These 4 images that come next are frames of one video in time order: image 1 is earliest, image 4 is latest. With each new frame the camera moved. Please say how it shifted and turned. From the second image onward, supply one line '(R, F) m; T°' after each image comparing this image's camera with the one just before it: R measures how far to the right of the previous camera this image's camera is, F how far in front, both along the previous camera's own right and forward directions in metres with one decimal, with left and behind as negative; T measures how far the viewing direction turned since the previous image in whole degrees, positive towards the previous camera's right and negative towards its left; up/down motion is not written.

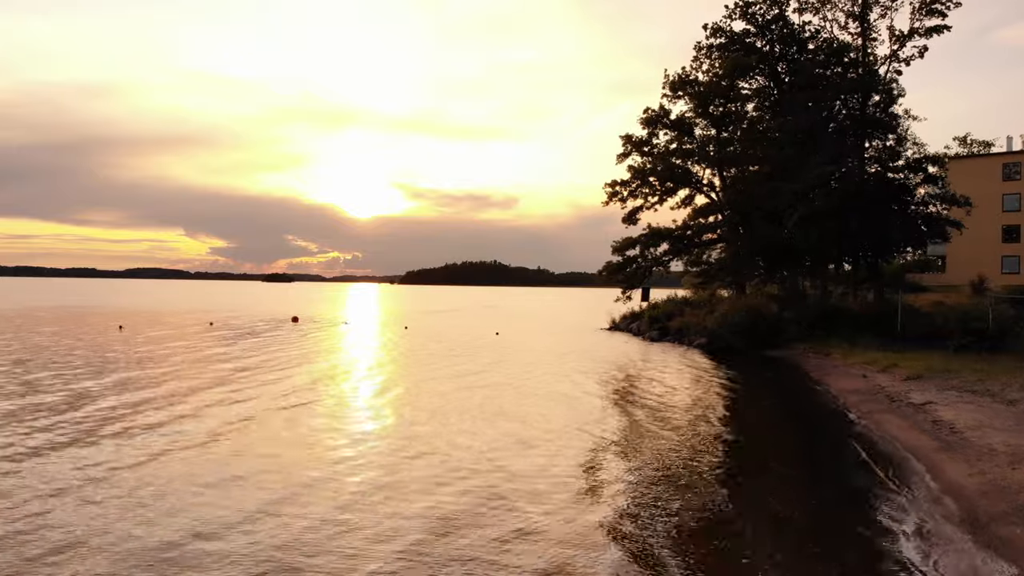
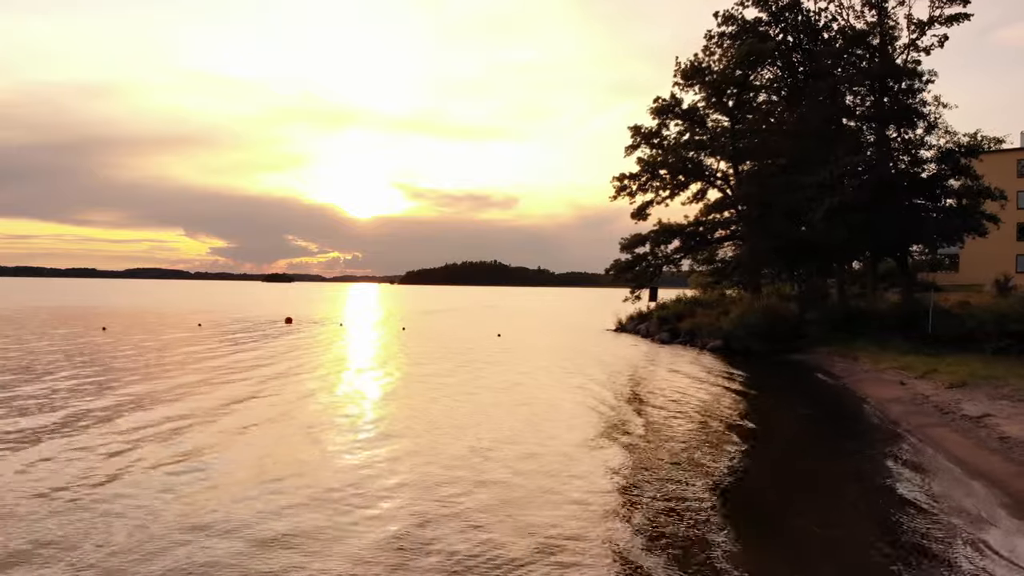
(-0.1, +1.9) m; 0°
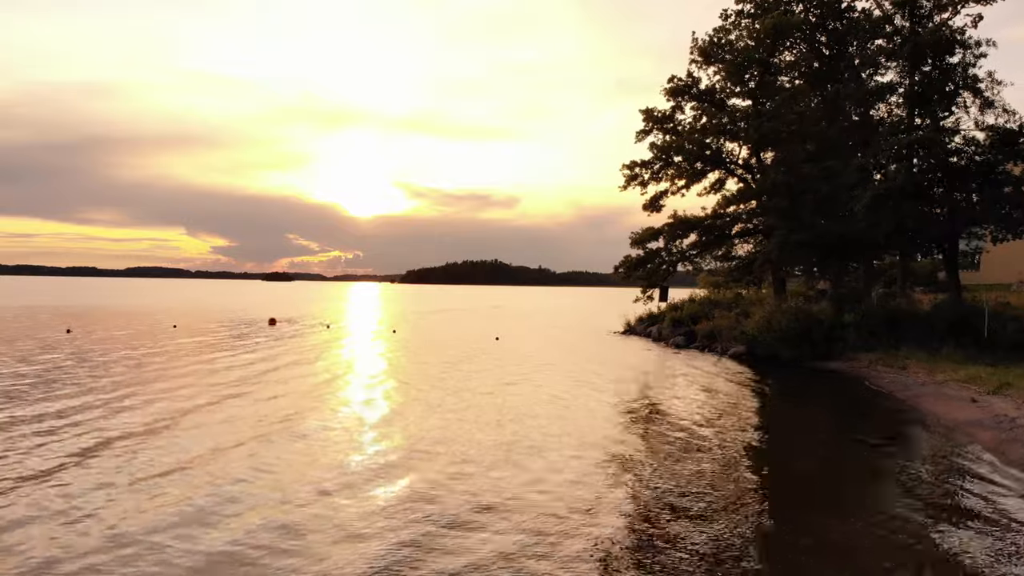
(0.0, +3.2) m; 0°
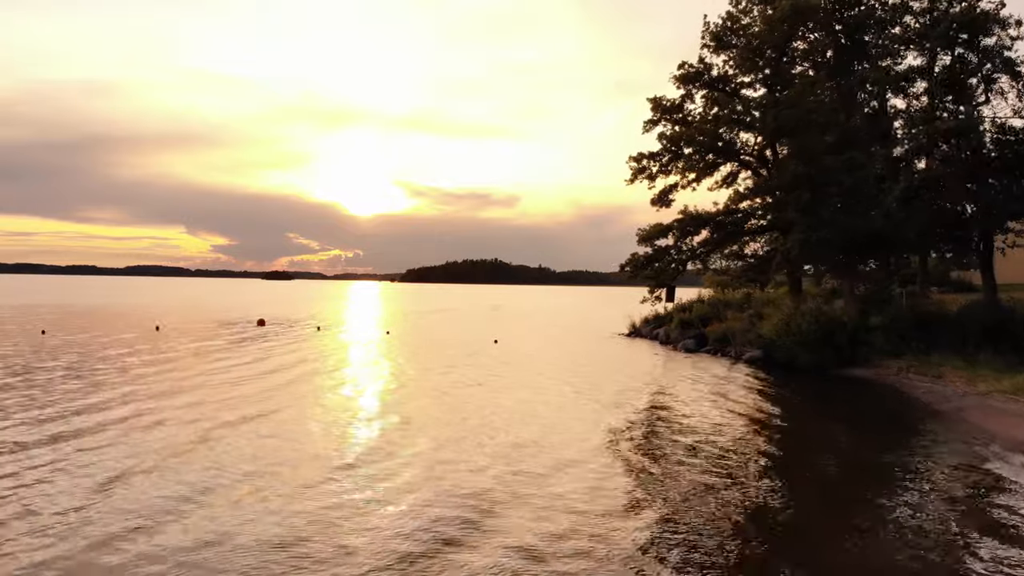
(0.0, +1.8) m; 0°
